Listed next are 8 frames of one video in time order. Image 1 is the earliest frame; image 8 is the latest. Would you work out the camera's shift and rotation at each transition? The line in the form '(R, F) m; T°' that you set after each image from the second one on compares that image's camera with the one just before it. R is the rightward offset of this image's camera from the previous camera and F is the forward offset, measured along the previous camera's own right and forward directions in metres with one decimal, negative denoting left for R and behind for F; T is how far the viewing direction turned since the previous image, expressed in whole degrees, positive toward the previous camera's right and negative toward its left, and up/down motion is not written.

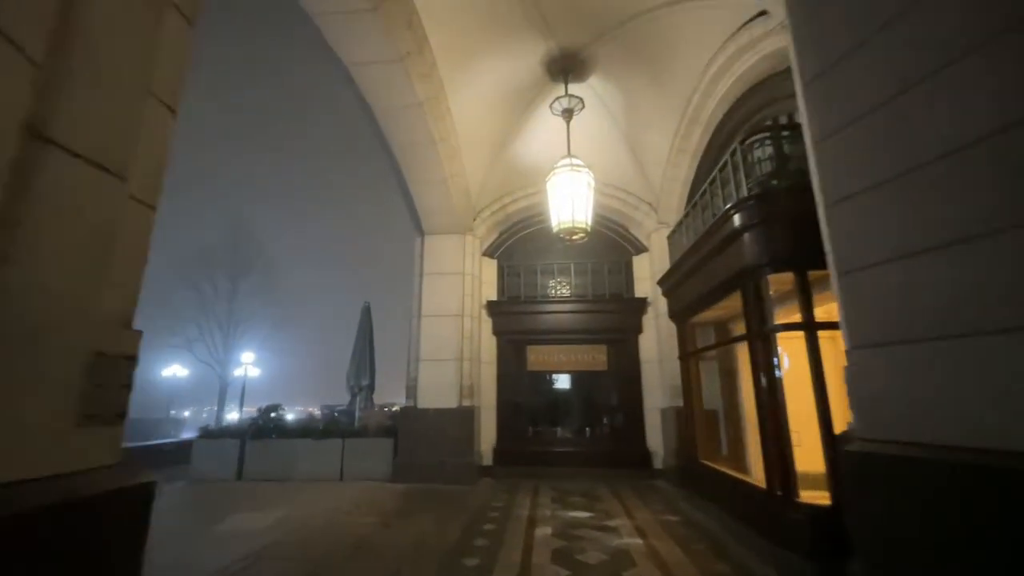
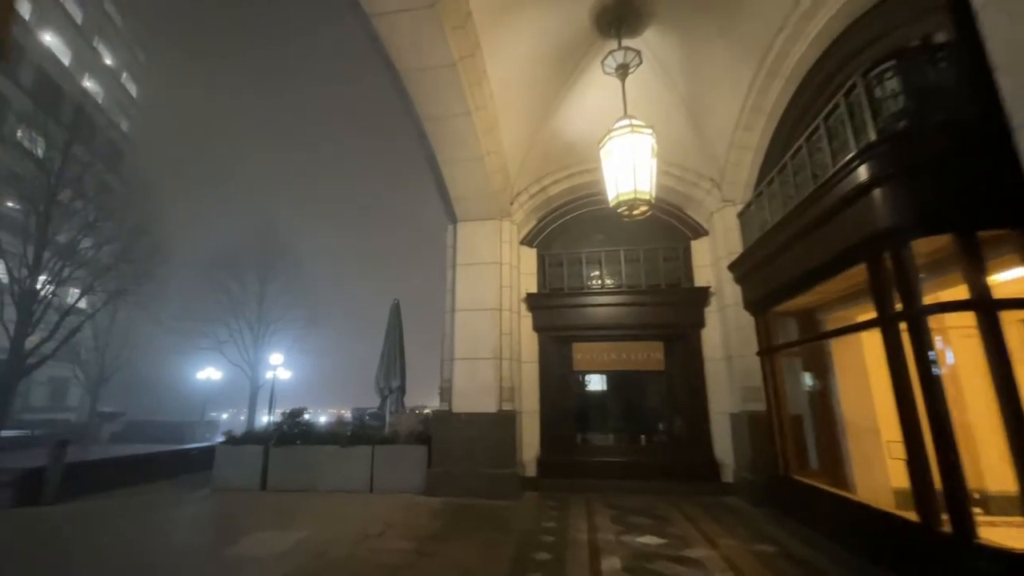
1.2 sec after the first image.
(-0.3, +0.9) m; -3°
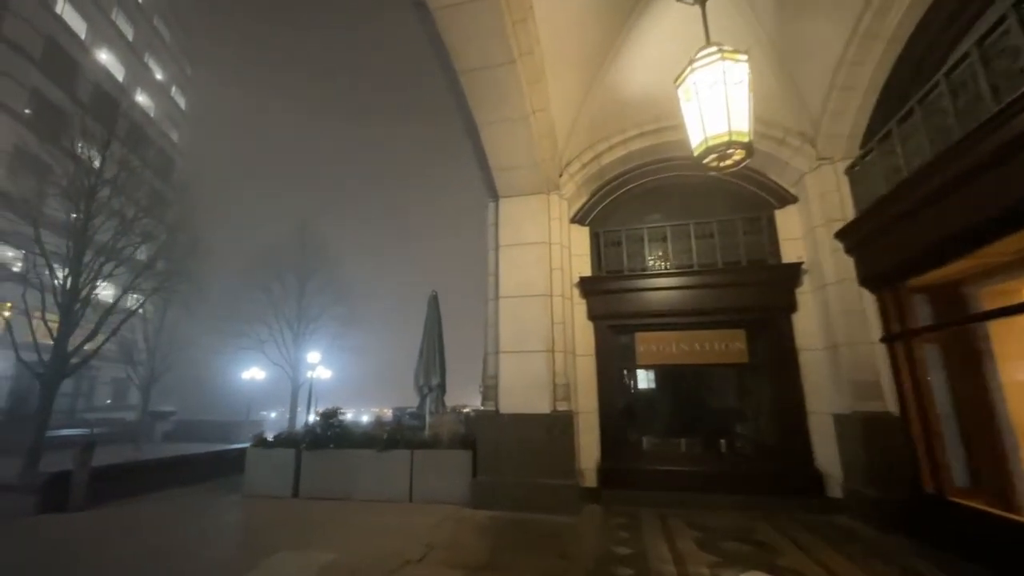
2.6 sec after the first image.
(-0.3, +1.0) m; -5°
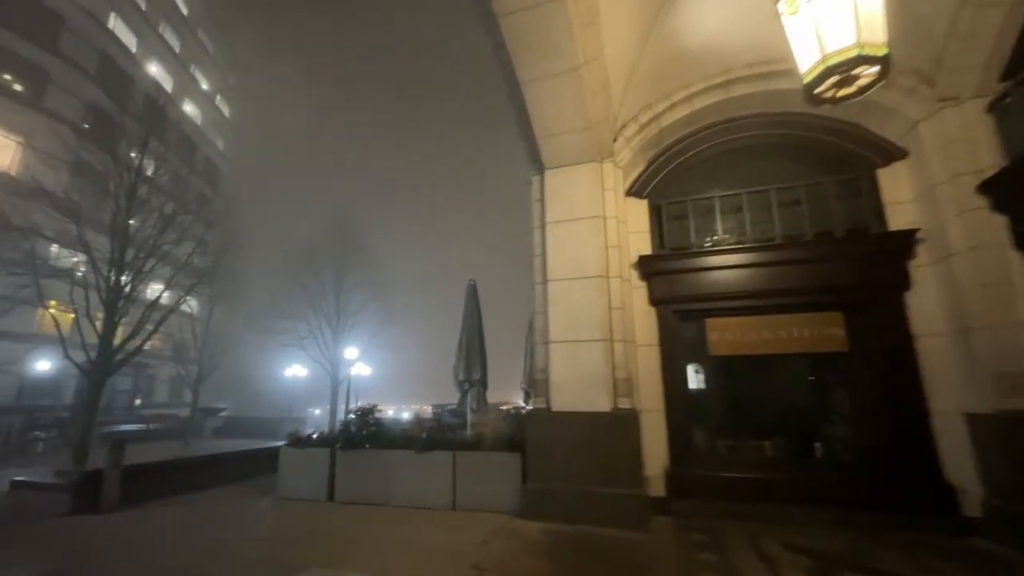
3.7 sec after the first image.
(-0.2, +0.8) m; -5°
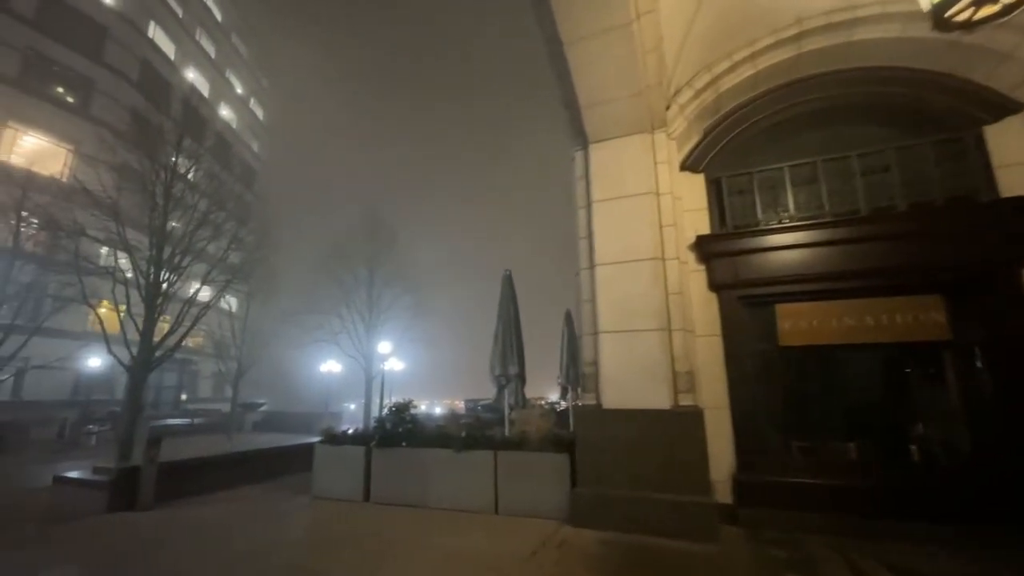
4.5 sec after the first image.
(-0.2, +0.5) m; -4°
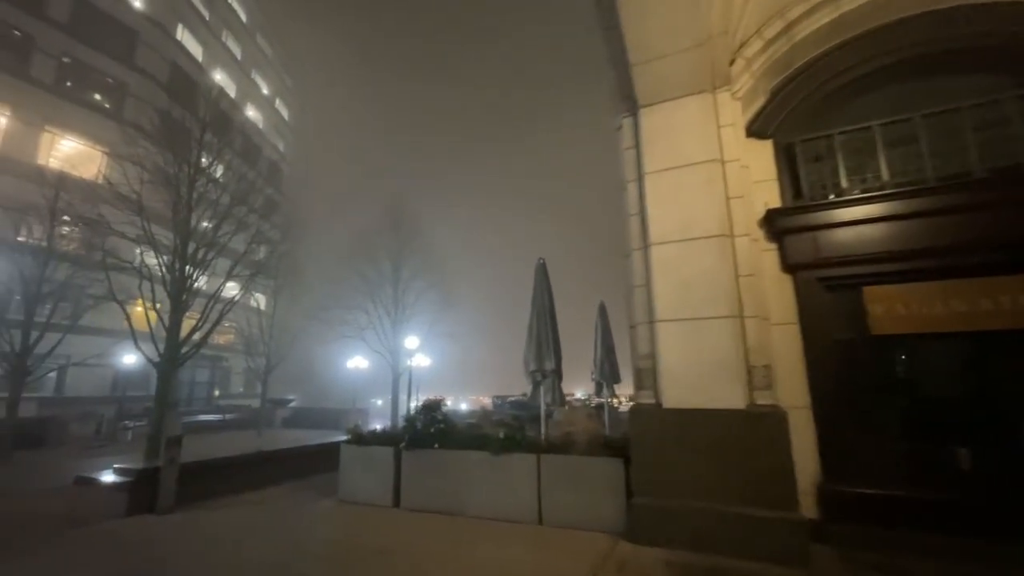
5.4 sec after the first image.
(-0.2, +0.6) m; -3°
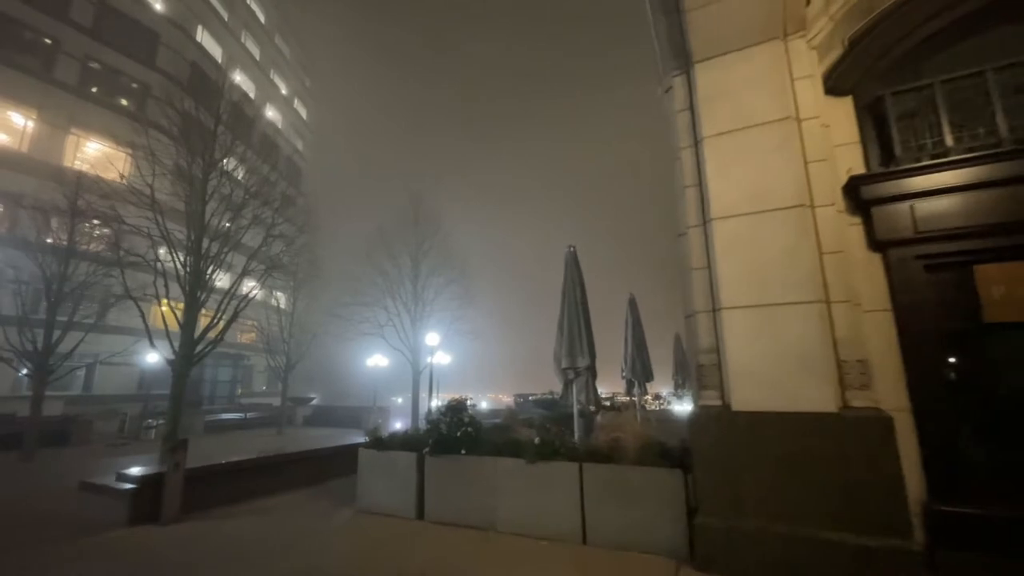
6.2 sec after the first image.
(-0.2, +0.7) m; -2°
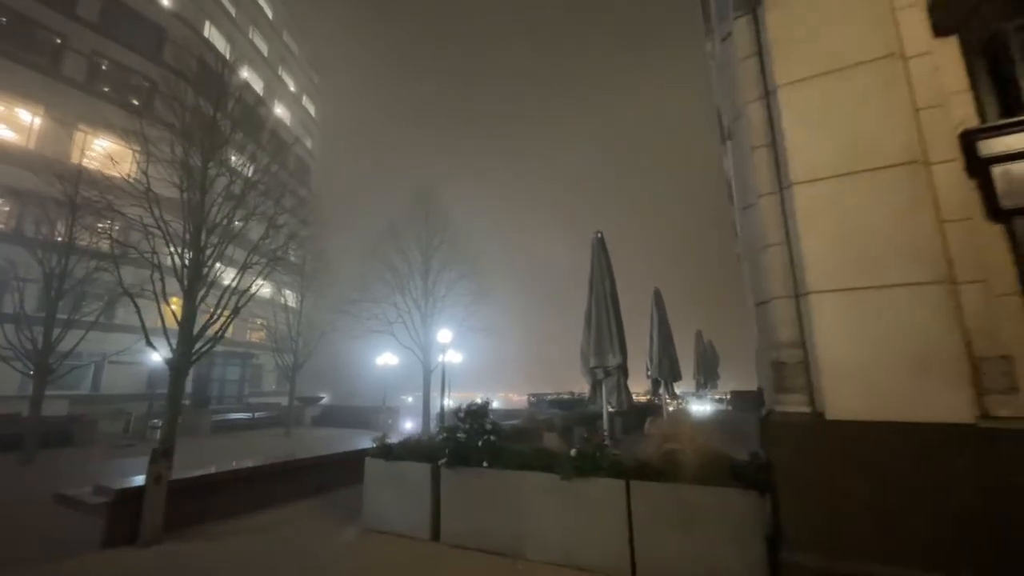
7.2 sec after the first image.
(-0.2, +0.8) m; -1°
